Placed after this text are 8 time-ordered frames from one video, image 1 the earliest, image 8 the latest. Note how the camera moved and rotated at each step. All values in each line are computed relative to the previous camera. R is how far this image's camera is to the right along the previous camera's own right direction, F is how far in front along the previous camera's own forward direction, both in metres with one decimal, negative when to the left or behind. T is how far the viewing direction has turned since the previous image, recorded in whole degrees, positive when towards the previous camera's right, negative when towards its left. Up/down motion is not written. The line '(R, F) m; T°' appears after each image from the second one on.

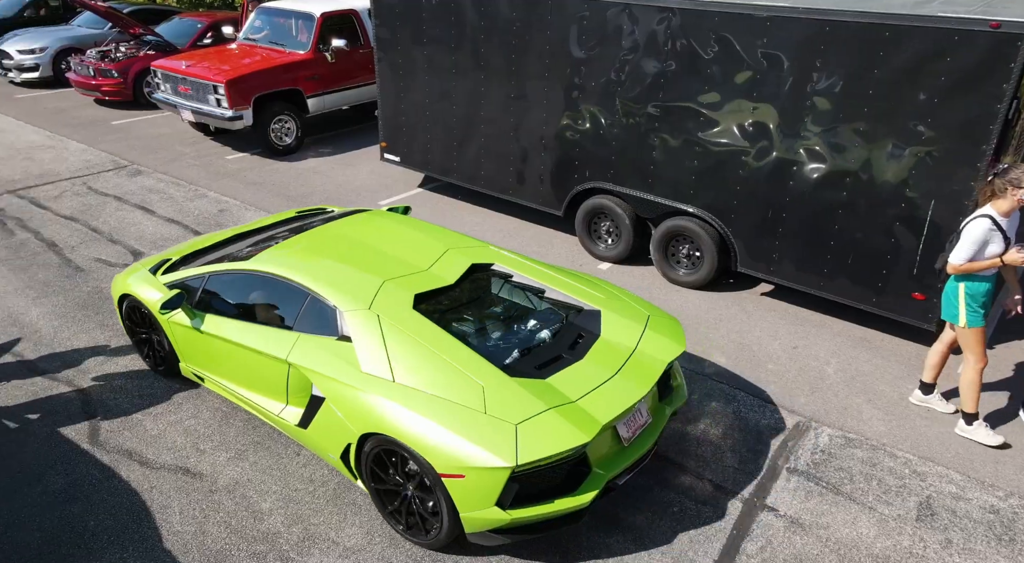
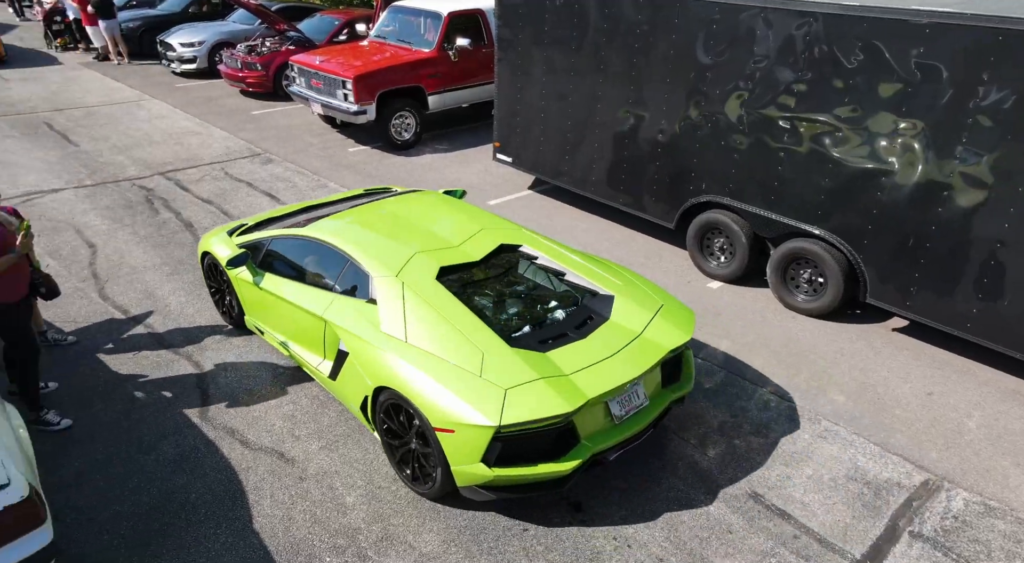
(0.0, +0.1) m; -9°
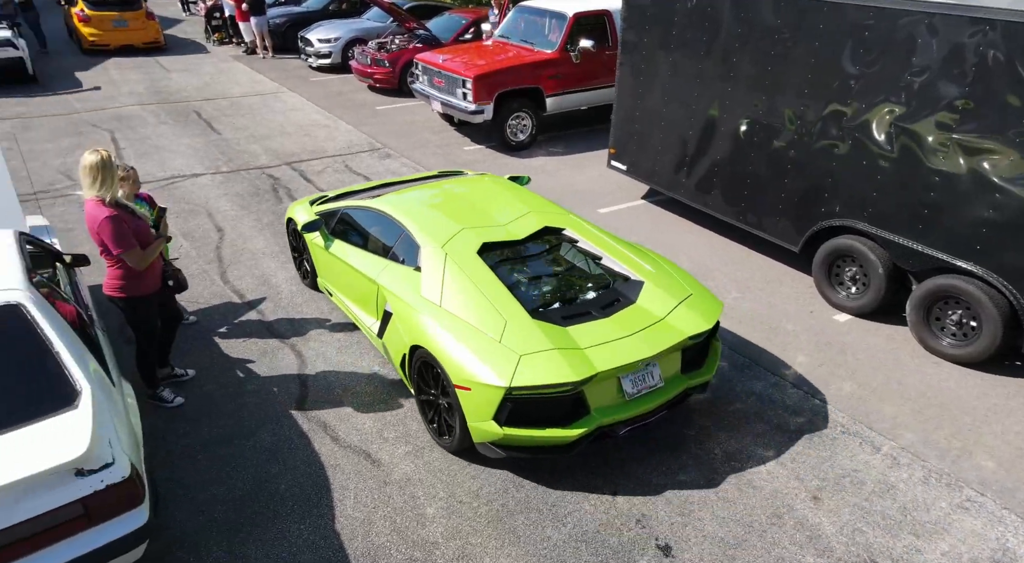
(0.0, +0.2) m; -9°
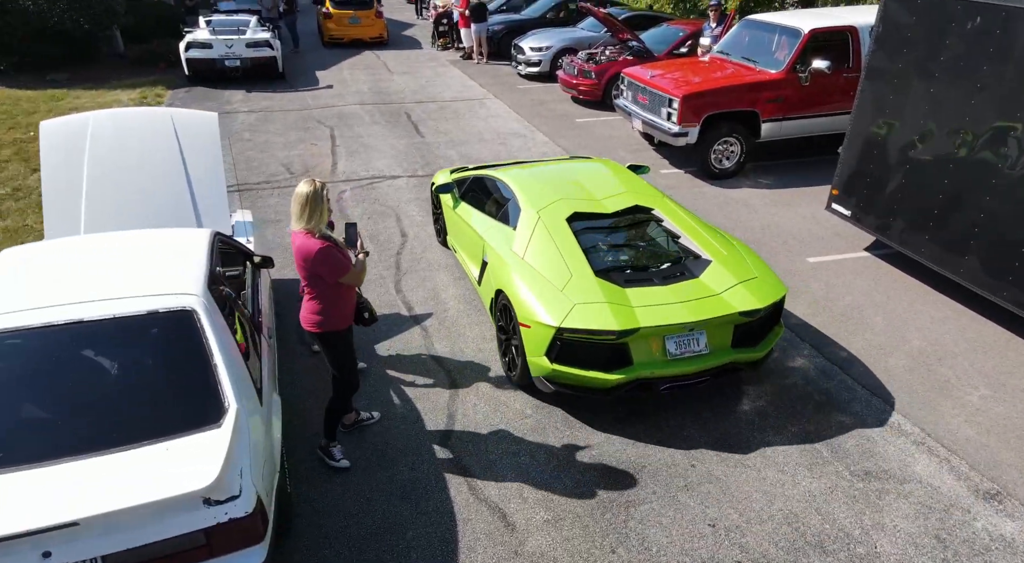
(0.0, +0.5) m; -16°
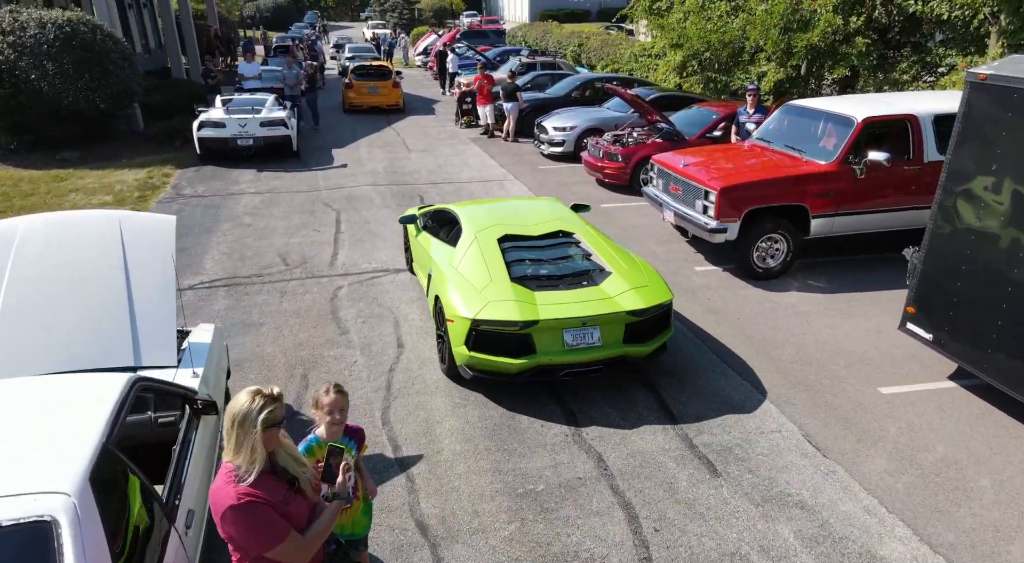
(+0.1, +0.9) m; -2°
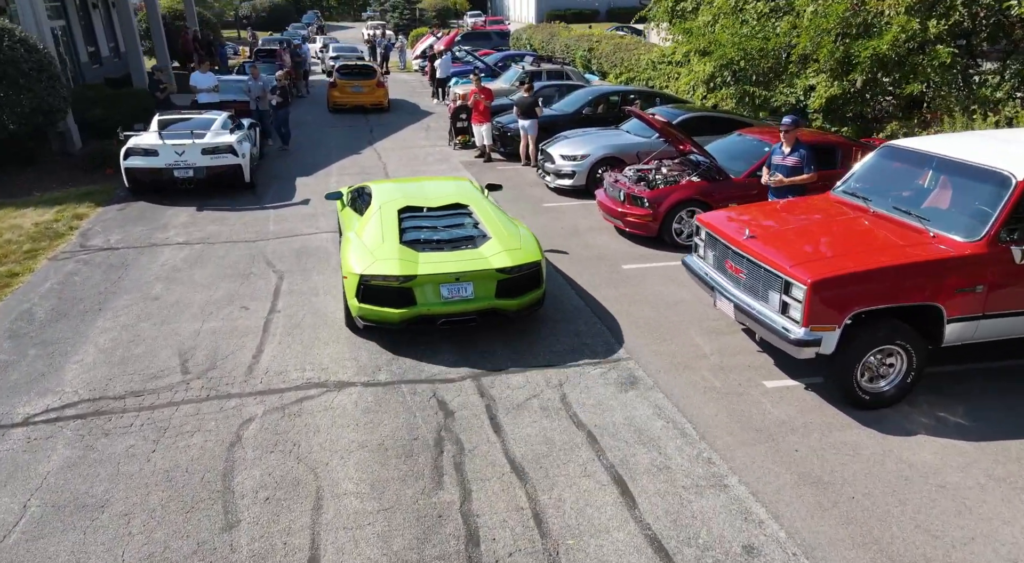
(+0.1, +2.4) m; 0°
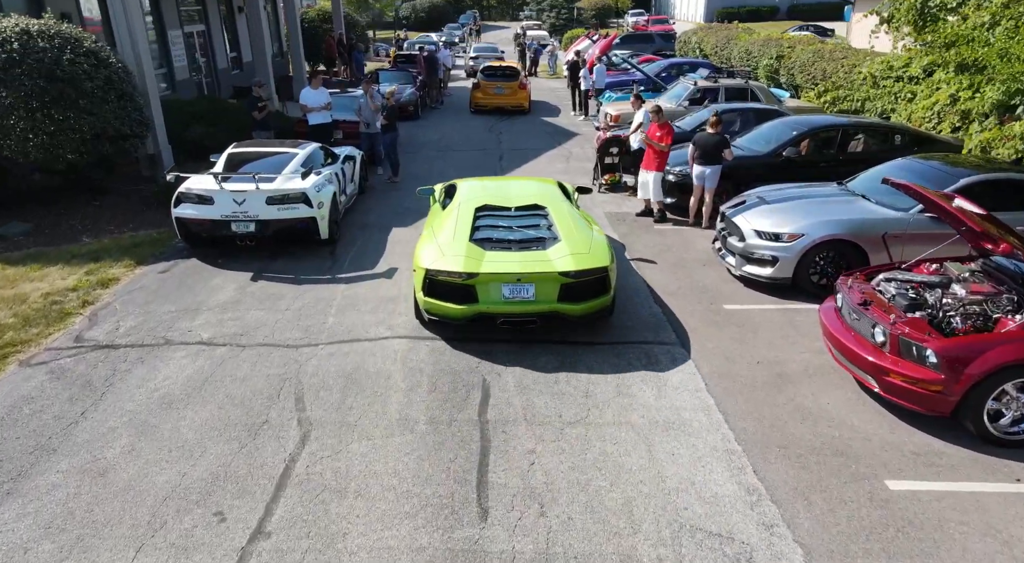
(-0.3, +3.3) m; -12°
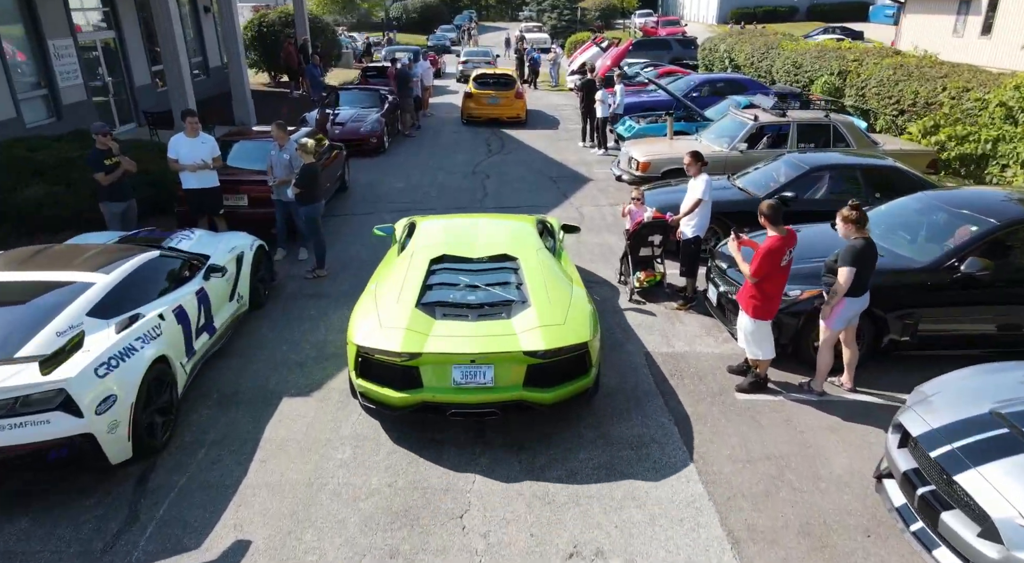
(+0.2, +4.2) m; 0°
